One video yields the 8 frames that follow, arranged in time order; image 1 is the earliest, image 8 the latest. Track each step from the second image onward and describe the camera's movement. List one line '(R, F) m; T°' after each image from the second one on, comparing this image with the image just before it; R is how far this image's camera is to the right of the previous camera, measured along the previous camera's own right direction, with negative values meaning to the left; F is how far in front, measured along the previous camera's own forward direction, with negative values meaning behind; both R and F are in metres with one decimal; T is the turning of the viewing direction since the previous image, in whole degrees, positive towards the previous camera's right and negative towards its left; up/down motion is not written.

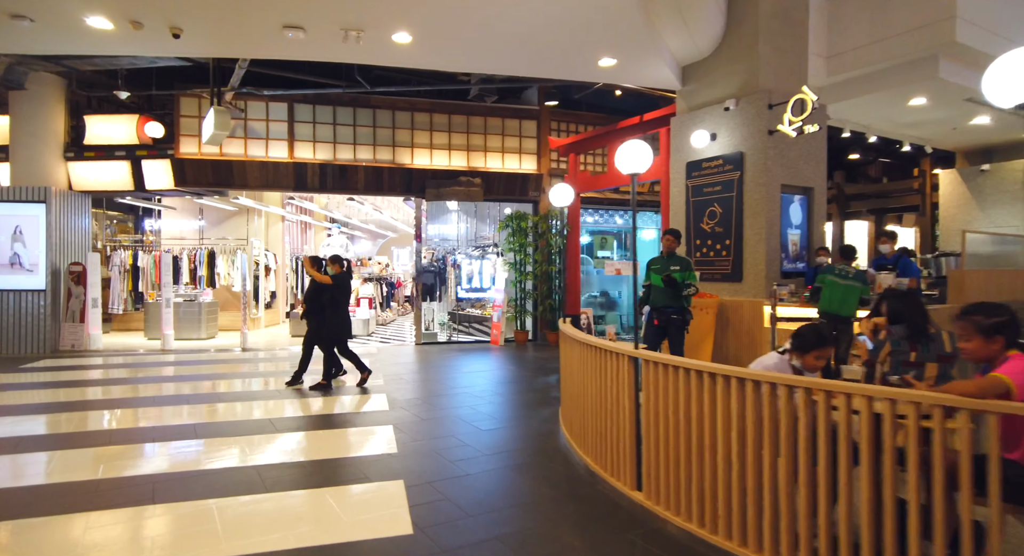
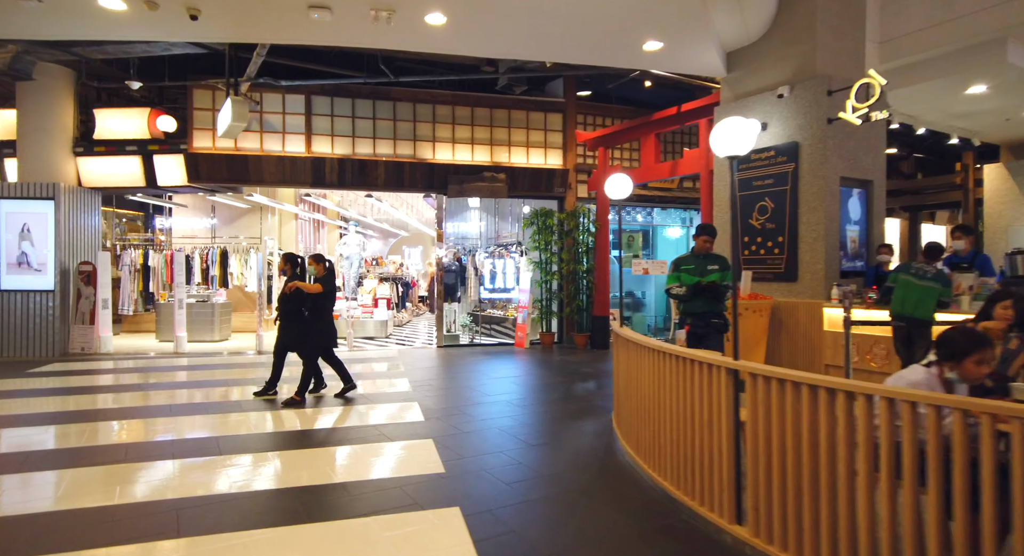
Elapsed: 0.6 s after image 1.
(-0.3, +0.4) m; -1°
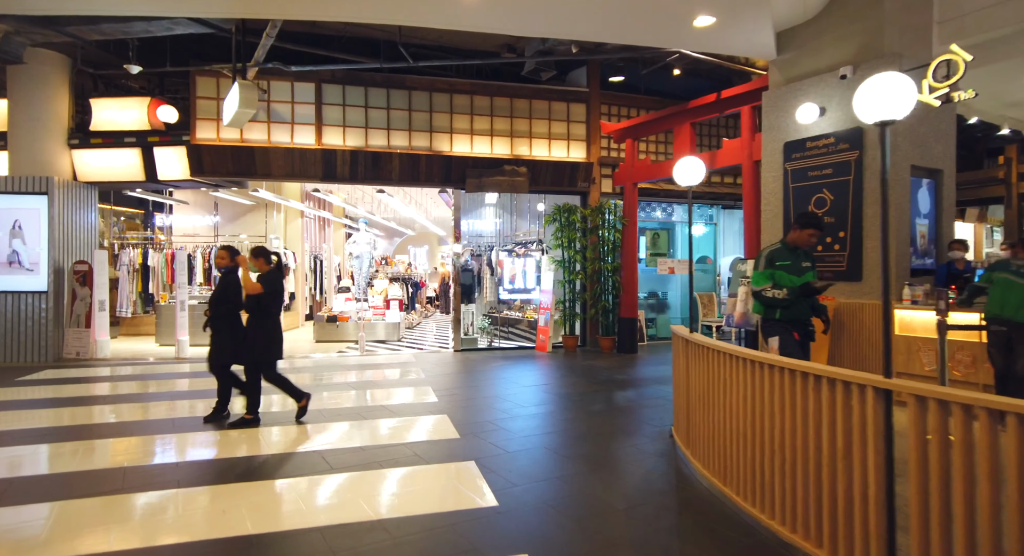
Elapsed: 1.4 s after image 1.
(-0.3, +0.5) m; 0°
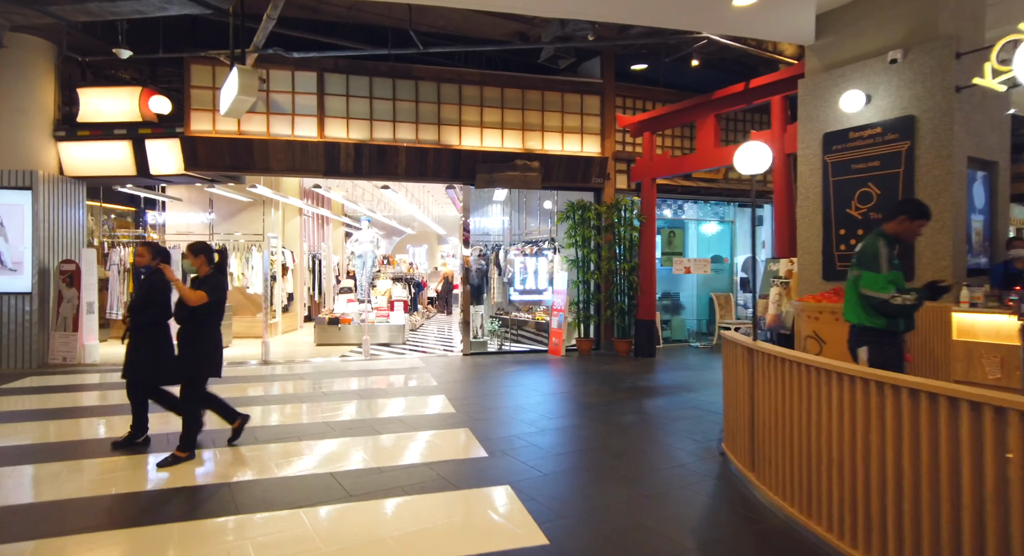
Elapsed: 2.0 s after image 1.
(-0.3, +0.4) m; +1°
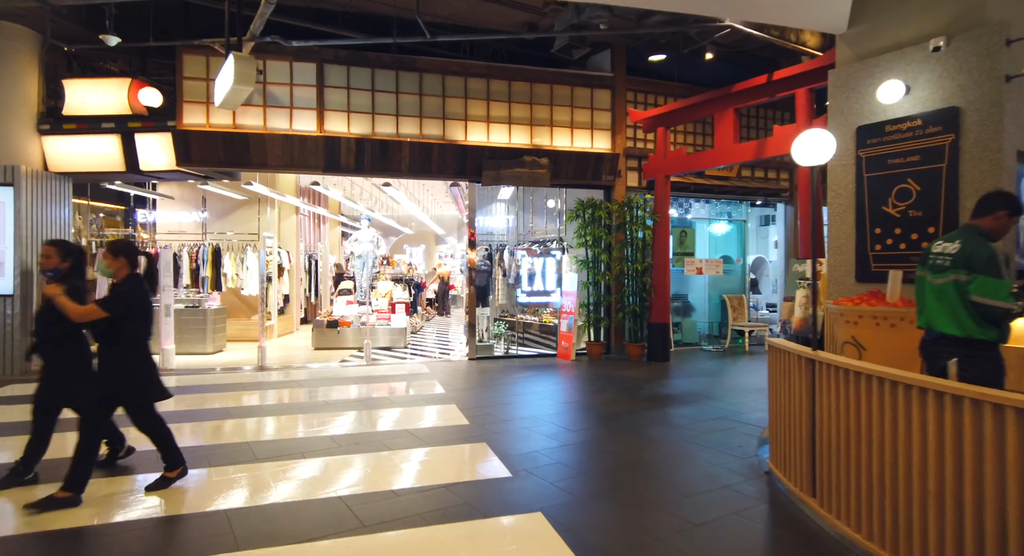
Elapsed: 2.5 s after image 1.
(-0.2, +0.3) m; +1°
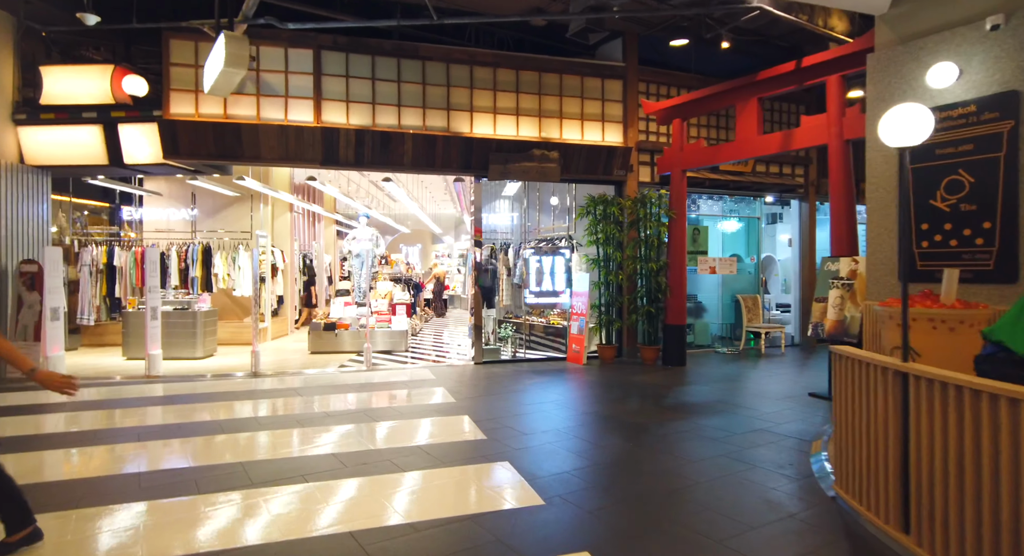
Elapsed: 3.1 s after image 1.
(-0.2, +0.4) m; +1°
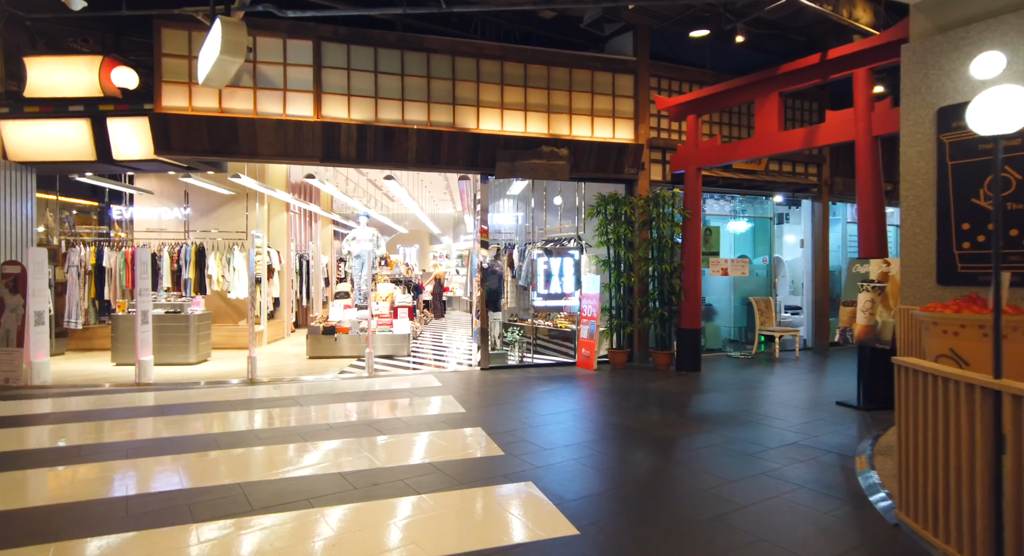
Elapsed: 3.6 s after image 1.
(-0.2, +0.3) m; +1°
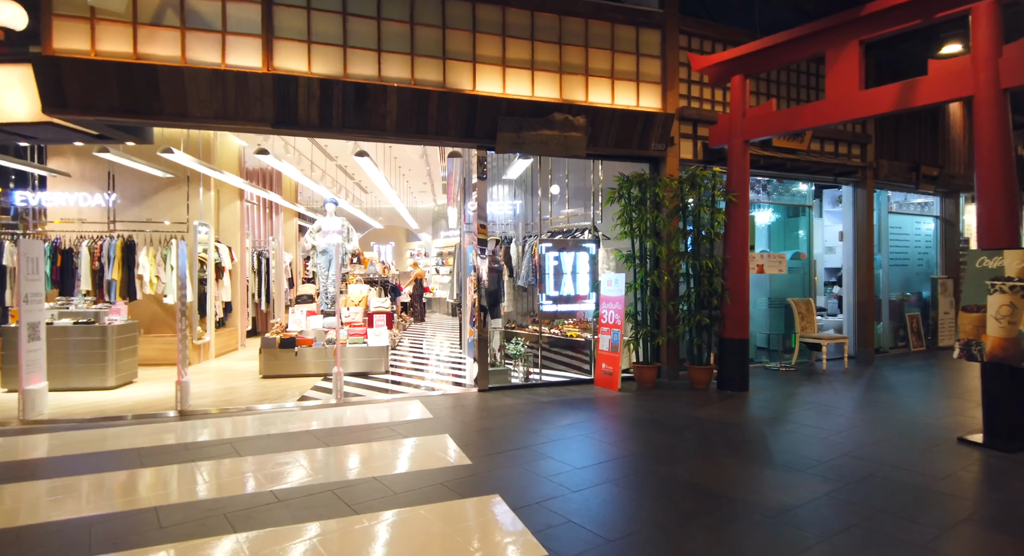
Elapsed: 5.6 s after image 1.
(-0.3, +1.4) m; +3°
